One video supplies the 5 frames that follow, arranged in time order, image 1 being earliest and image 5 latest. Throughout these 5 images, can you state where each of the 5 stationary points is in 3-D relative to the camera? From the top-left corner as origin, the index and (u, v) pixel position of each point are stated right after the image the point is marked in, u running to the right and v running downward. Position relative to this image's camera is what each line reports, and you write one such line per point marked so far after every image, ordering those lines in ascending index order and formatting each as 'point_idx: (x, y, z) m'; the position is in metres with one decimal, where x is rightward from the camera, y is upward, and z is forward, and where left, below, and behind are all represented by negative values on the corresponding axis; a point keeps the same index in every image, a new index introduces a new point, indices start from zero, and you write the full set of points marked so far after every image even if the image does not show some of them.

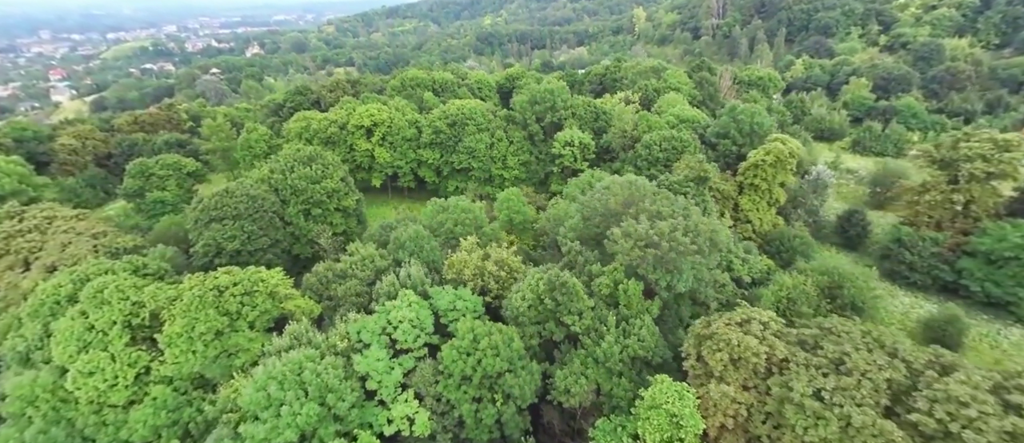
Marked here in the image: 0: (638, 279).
0: (+5.0, -2.2, +18.6) m
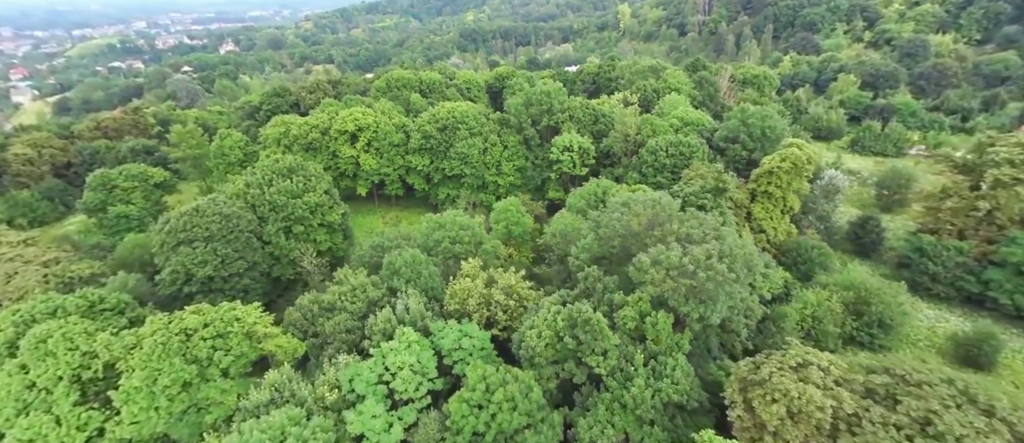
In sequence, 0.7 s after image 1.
0: (+5.4, -3.2, +16.5) m
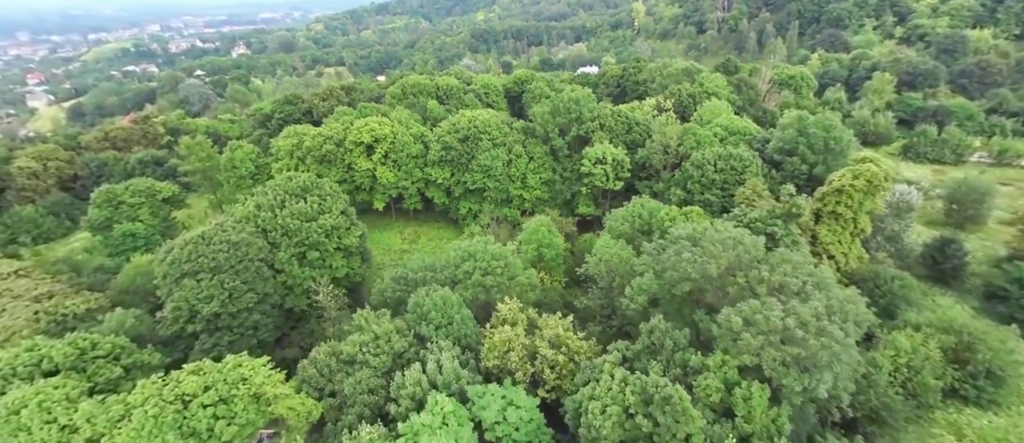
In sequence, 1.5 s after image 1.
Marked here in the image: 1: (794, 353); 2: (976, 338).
0: (+7.1, -4.6, +13.6) m
1: (+7.6, -3.5, +12.6) m
2: (+19.3, -4.9, +19.5) m
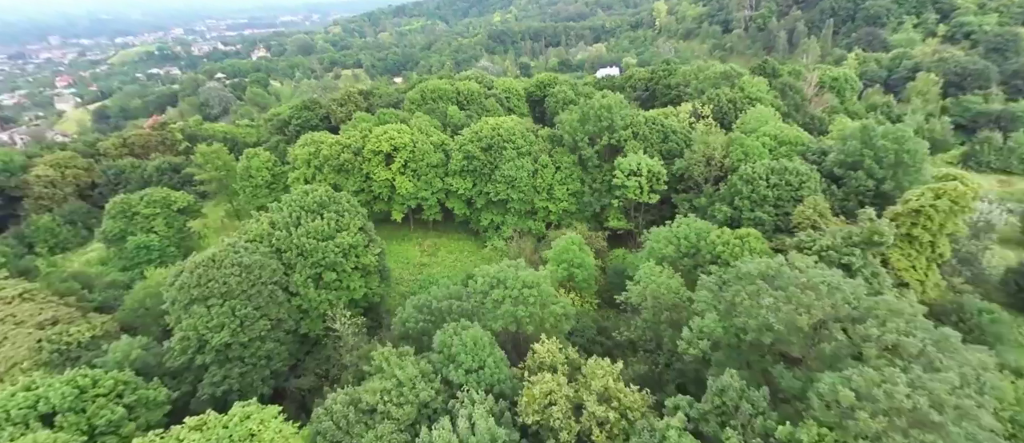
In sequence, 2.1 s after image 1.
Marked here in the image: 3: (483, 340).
0: (+8.3, -5.7, +11.1) m
1: (+8.8, -4.6, +10.1) m
2: (+20.7, -6.0, +16.6) m
3: (-1.1, -4.2, +16.9) m
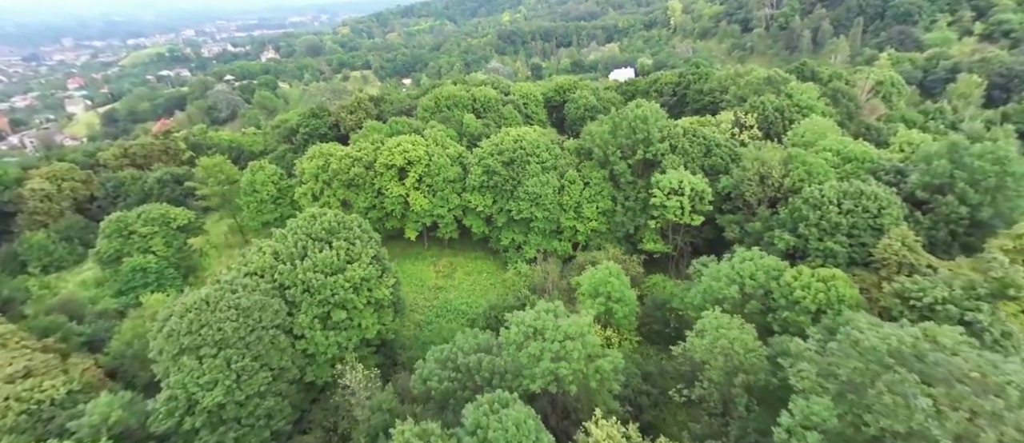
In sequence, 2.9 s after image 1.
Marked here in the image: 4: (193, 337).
0: (+9.7, -7.2, +7.9) m
1: (+10.1, -6.2, +6.8) m
2: (+22.2, -7.6, +13.2) m
3: (+0.4, -5.8, +13.7) m
4: (-12.8, -4.7, +18.9) m
